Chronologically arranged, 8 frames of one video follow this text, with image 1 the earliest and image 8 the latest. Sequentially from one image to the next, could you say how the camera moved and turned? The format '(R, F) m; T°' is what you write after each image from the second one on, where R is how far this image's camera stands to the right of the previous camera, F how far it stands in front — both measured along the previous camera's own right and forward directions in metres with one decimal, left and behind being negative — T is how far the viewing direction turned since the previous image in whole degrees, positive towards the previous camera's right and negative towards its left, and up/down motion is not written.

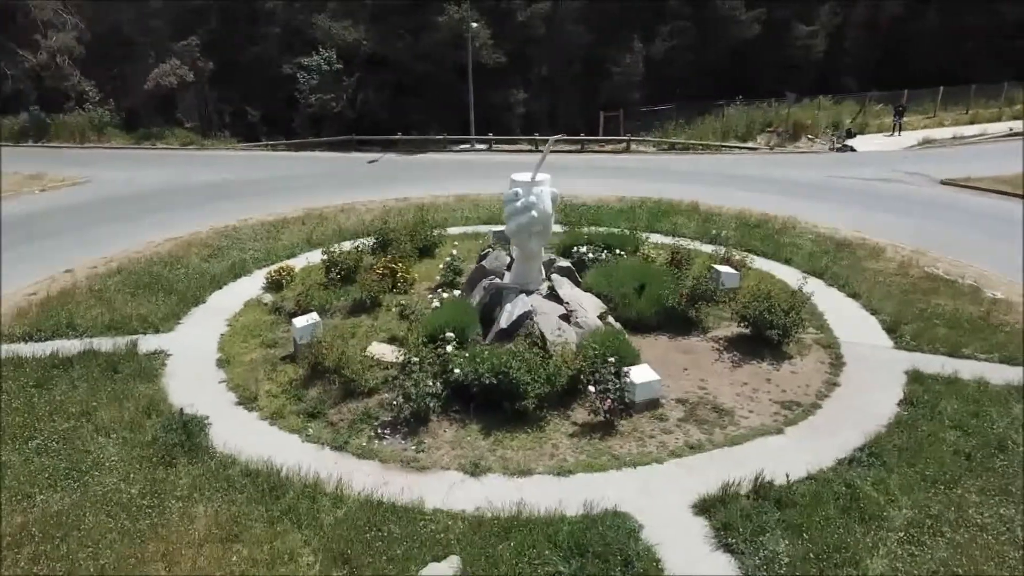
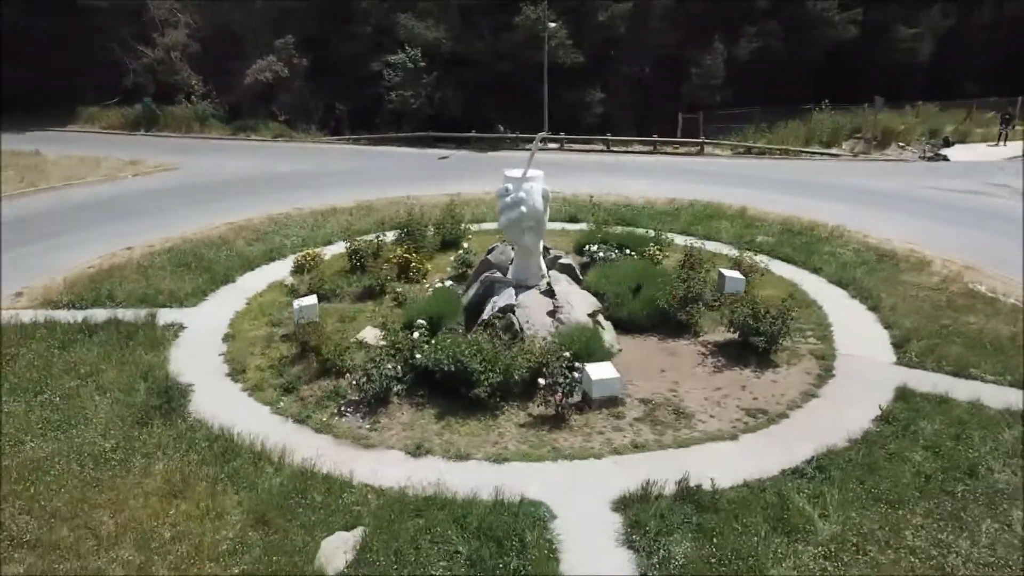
(+1.4, -0.1) m; -8°
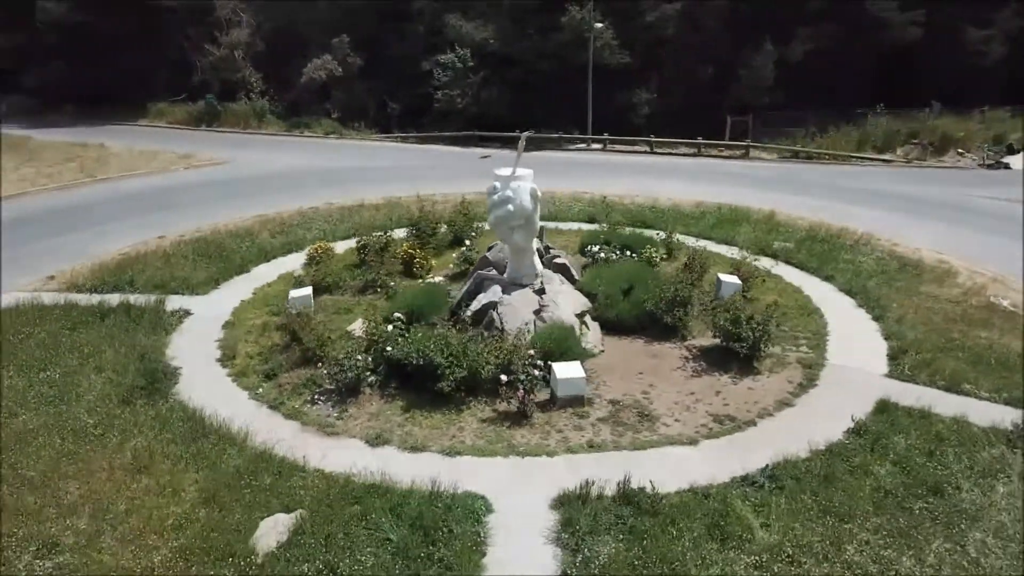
(+1.0, 0.0) m; -5°
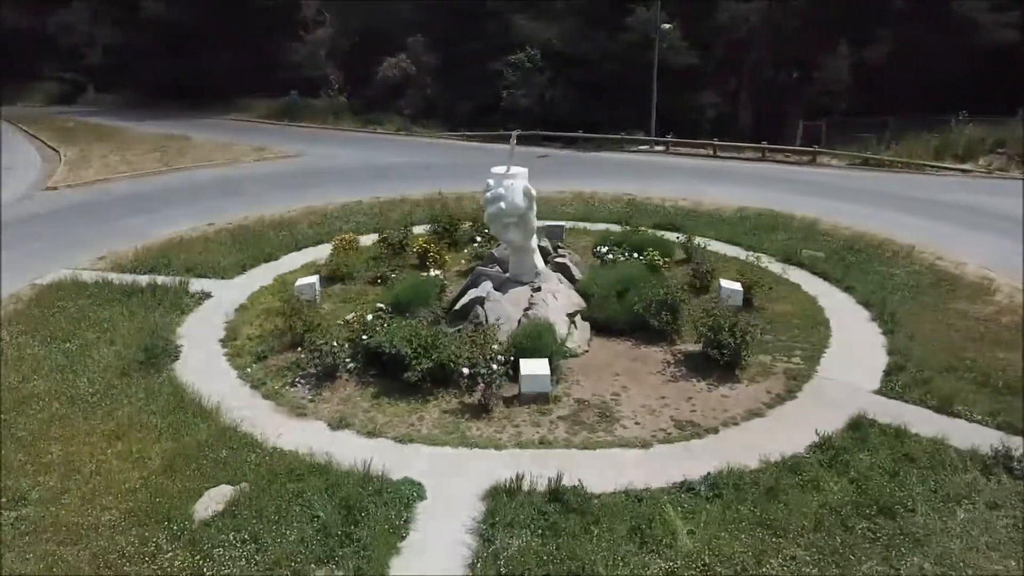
(+1.2, -0.1) m; -7°
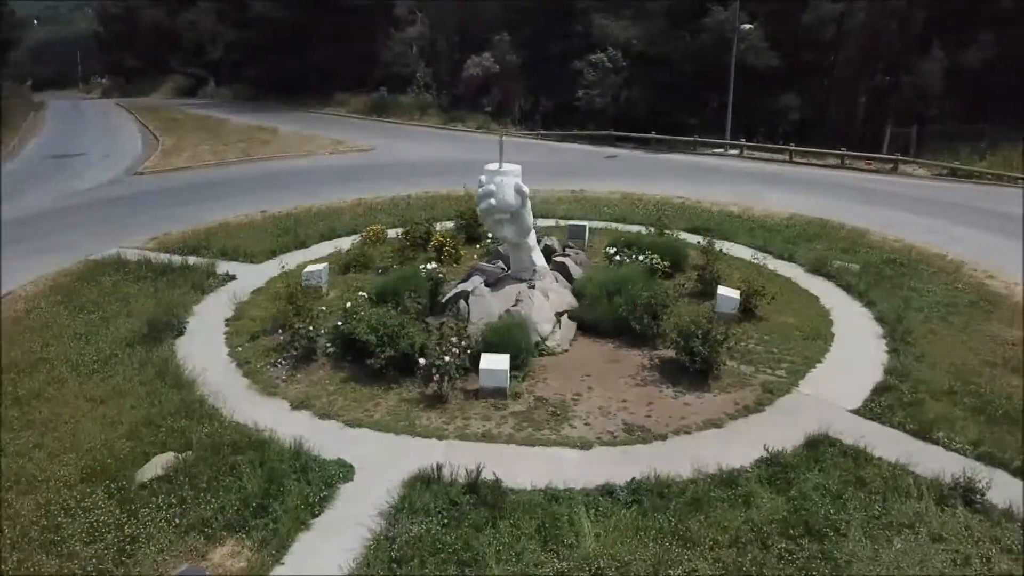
(+1.4, 0.0) m; -8°
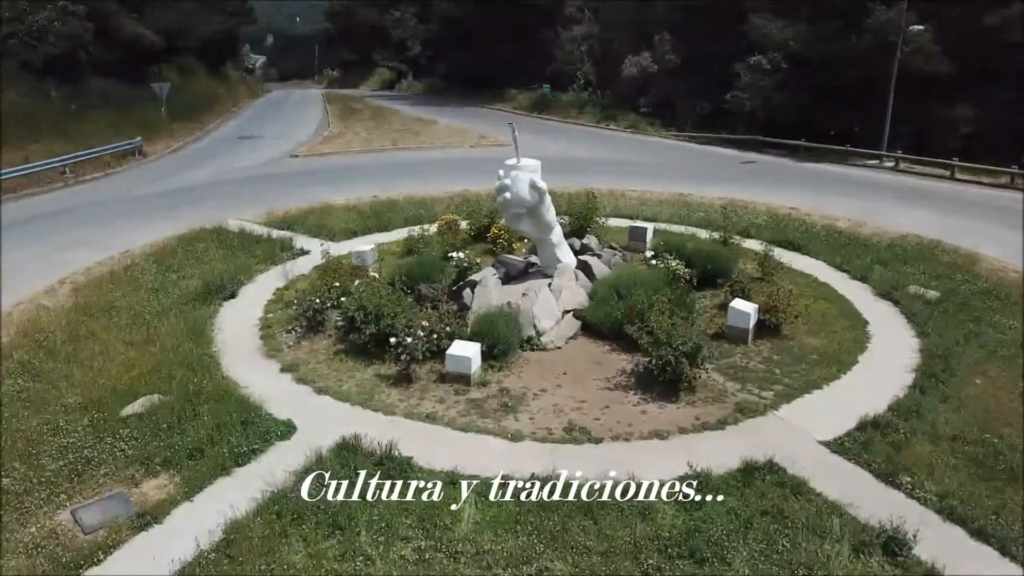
(+2.2, +0.1) m; -14°
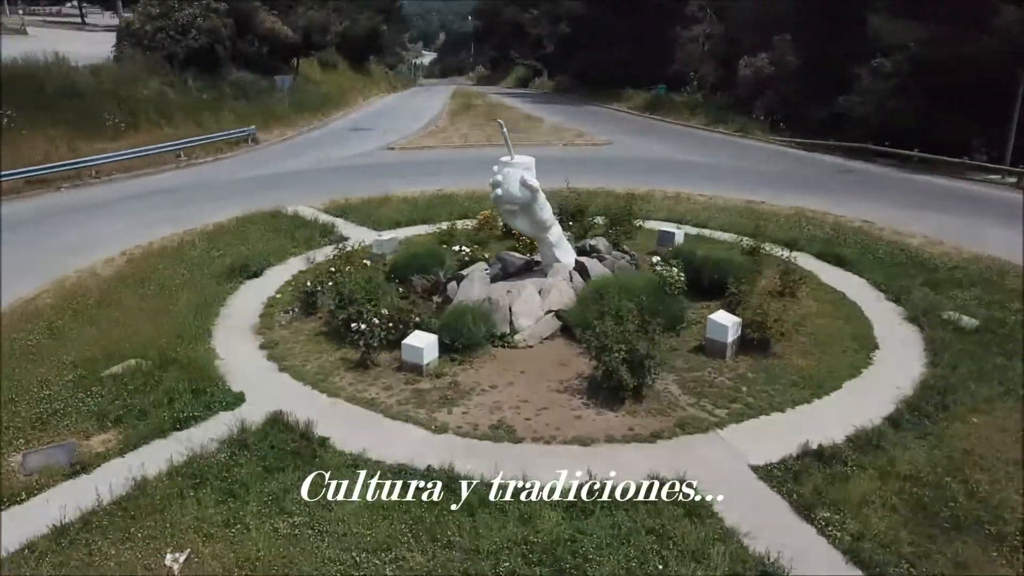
(+1.9, +0.2) m; -11°
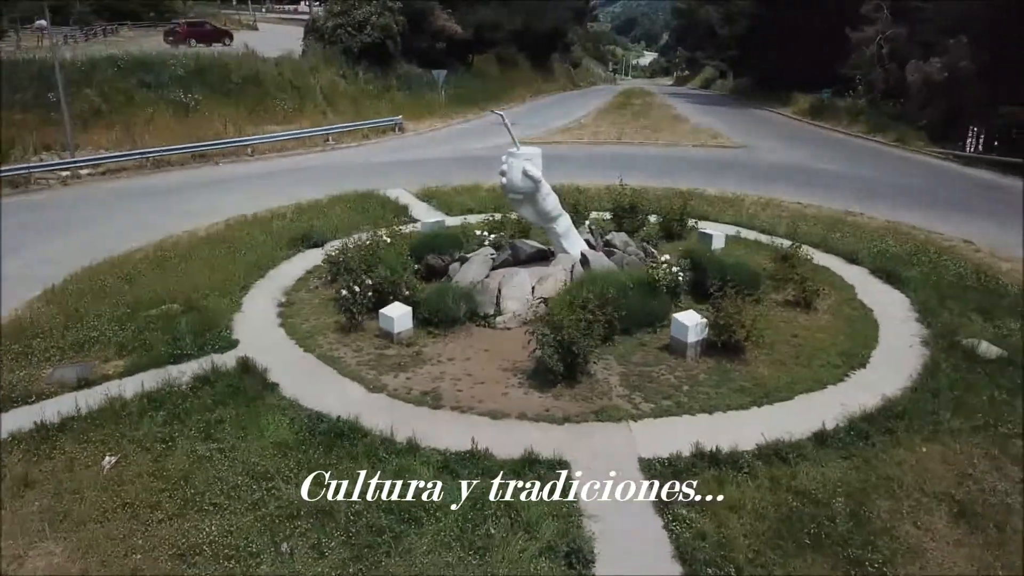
(+2.4, -0.2) m; -14°
